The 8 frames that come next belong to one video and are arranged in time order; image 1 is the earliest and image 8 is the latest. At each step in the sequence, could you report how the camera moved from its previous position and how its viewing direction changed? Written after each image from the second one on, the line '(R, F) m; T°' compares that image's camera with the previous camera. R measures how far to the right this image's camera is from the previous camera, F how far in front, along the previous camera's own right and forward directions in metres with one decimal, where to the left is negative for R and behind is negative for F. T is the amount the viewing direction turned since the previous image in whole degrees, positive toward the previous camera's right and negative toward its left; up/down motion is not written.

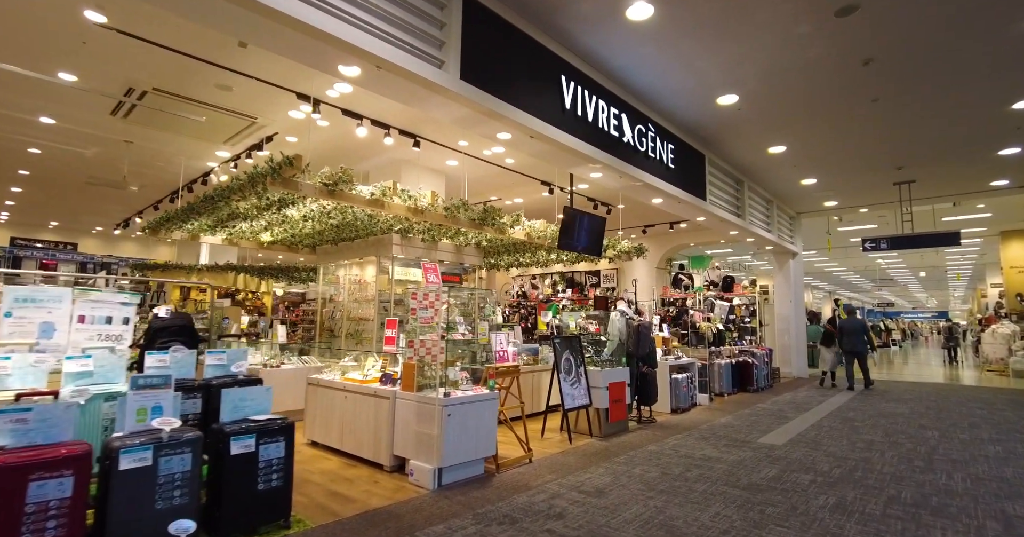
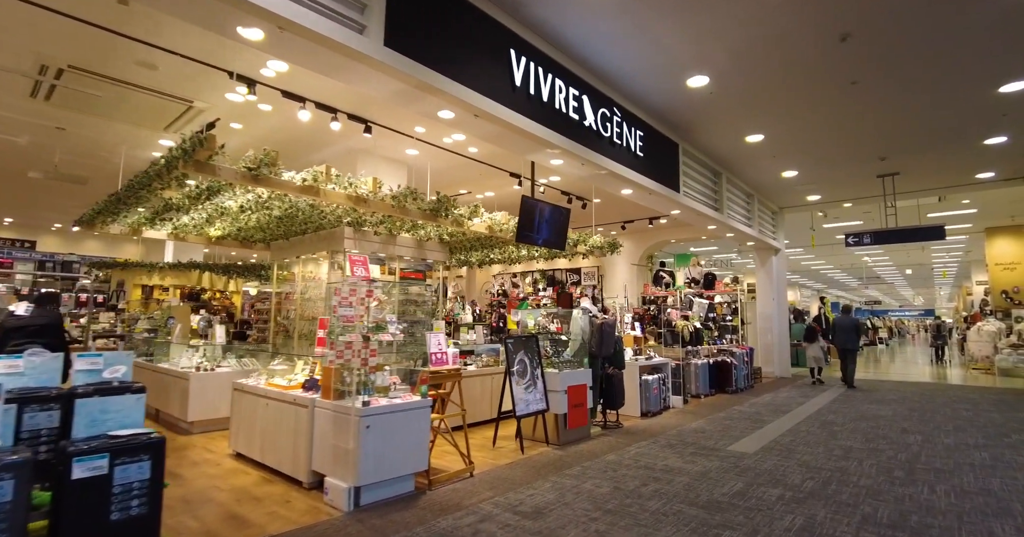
(+0.4, +0.5) m; +1°
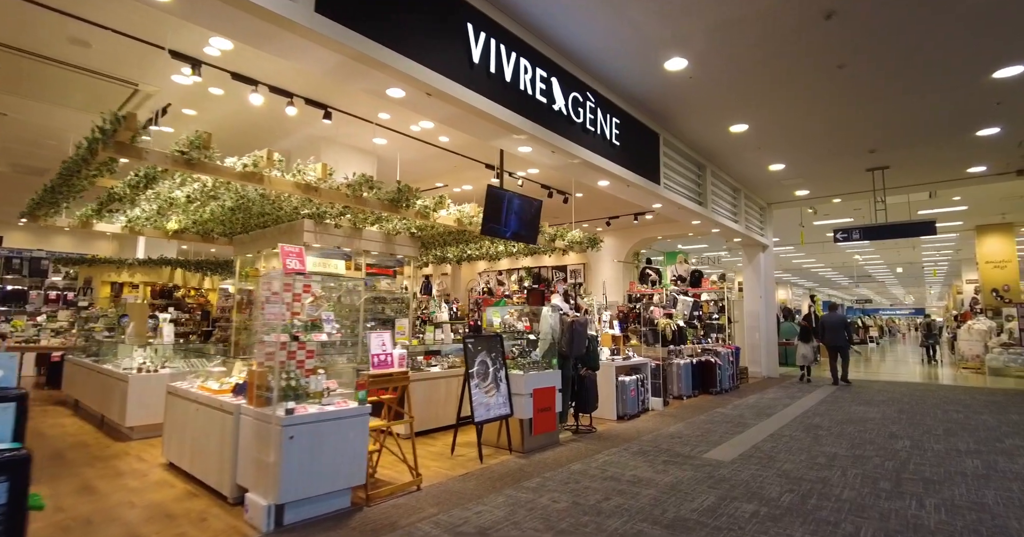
(+0.3, +0.4) m; +1°
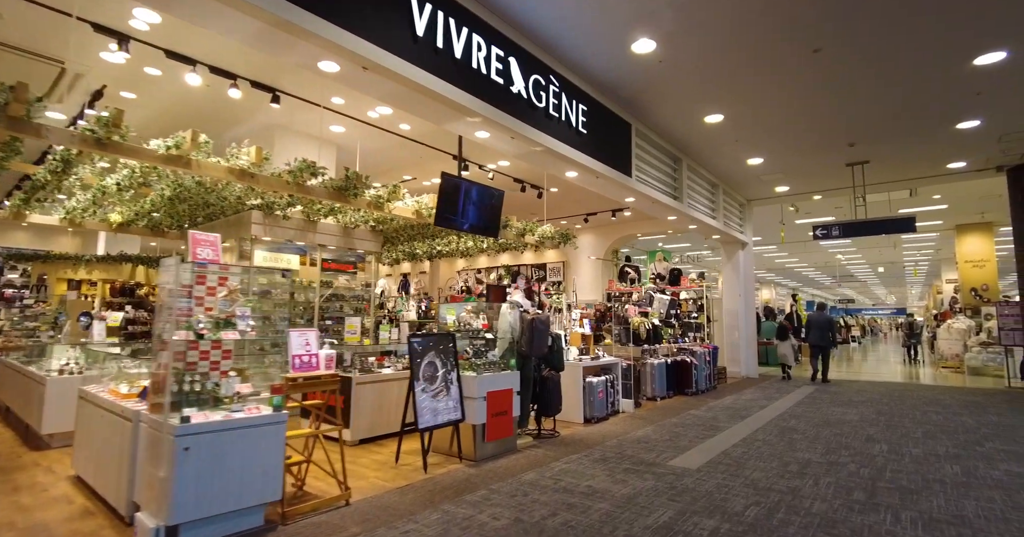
(+0.3, +0.4) m; +1°
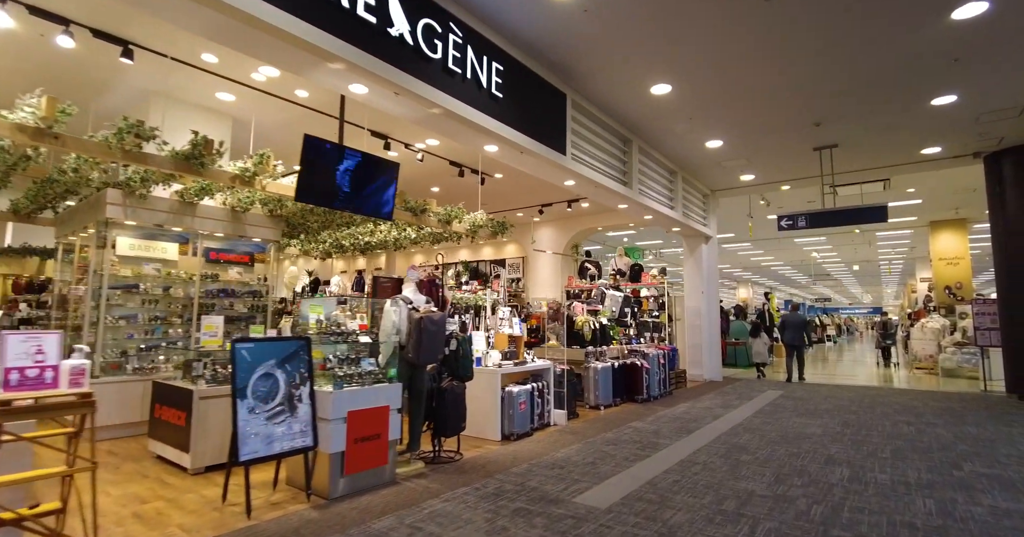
(+0.8, +0.9) m; +2°
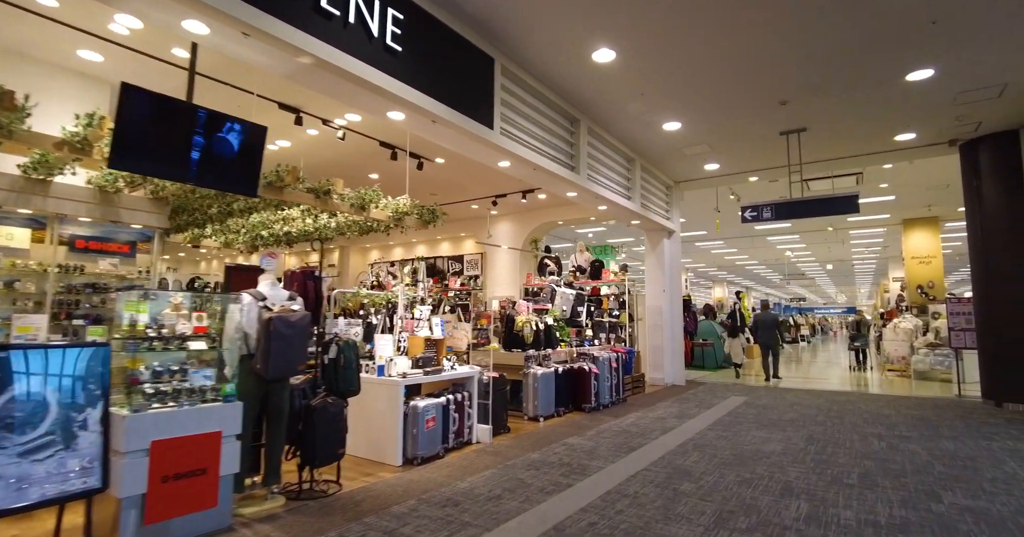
(+0.7, +0.8) m; +2°
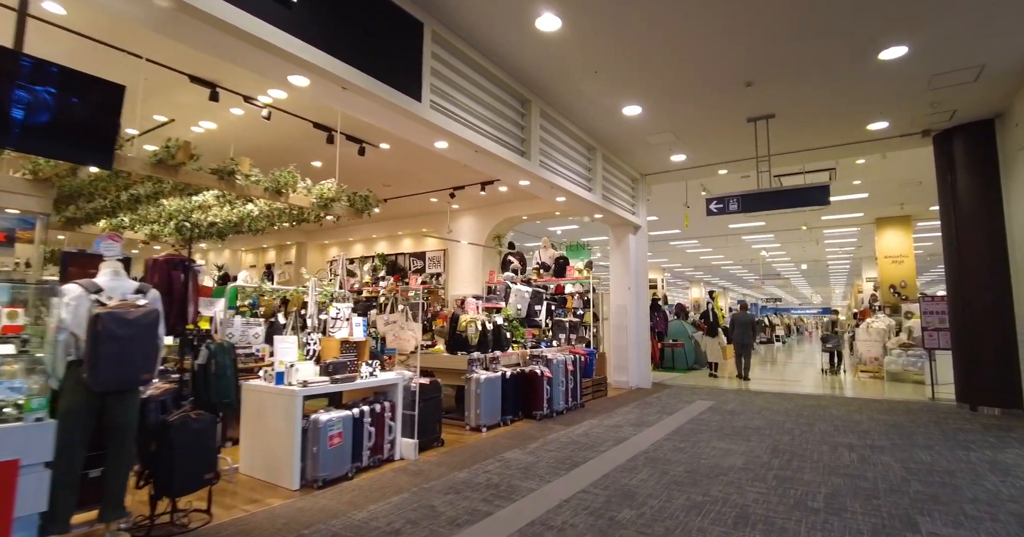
(+0.5, +0.6) m; +2°
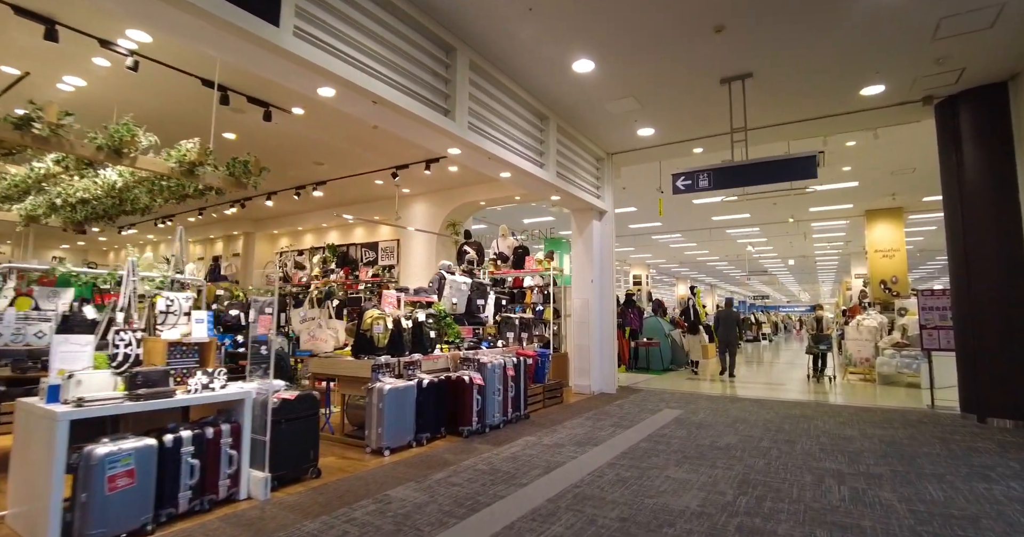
(+0.7, +1.1) m; +1°
